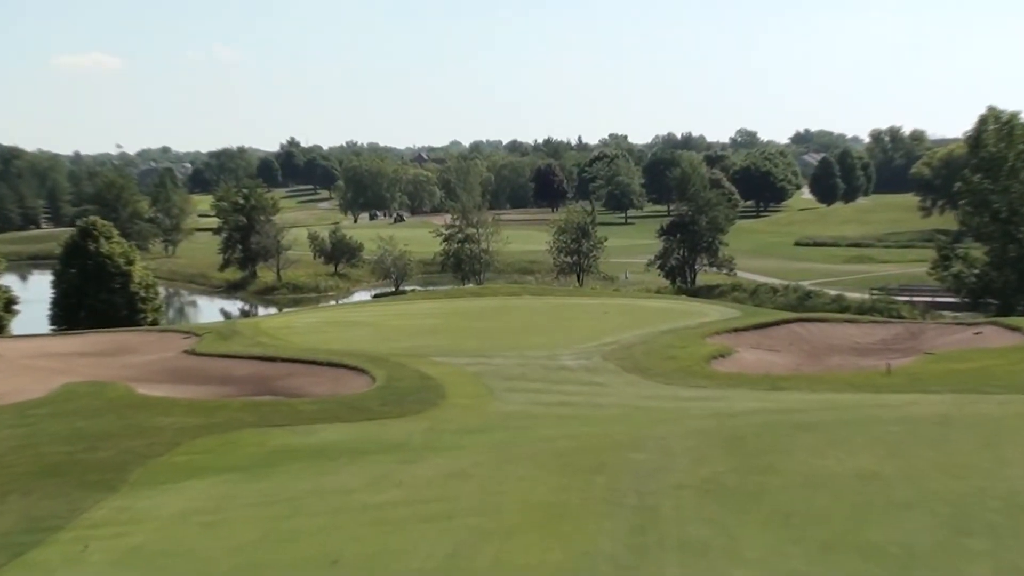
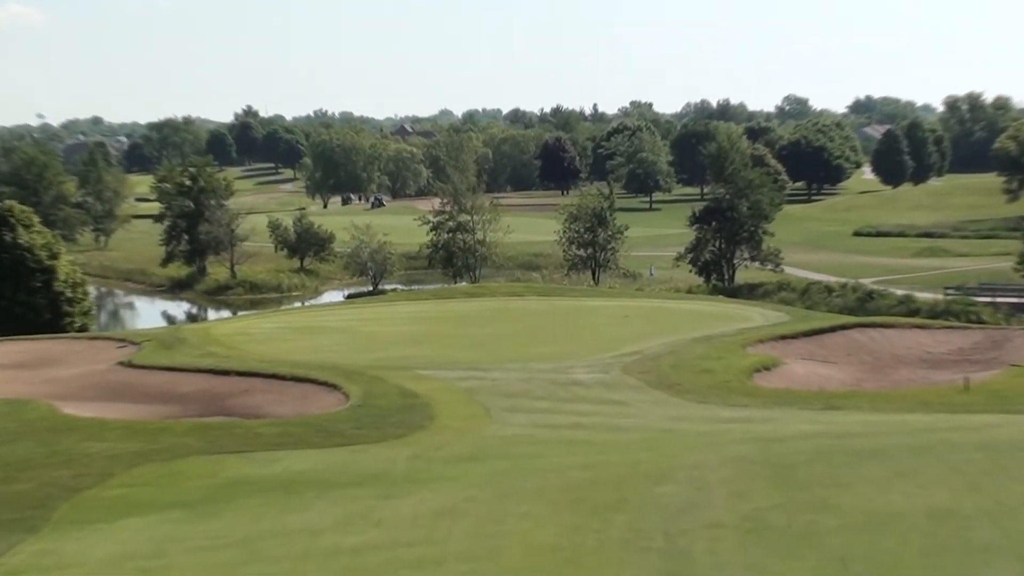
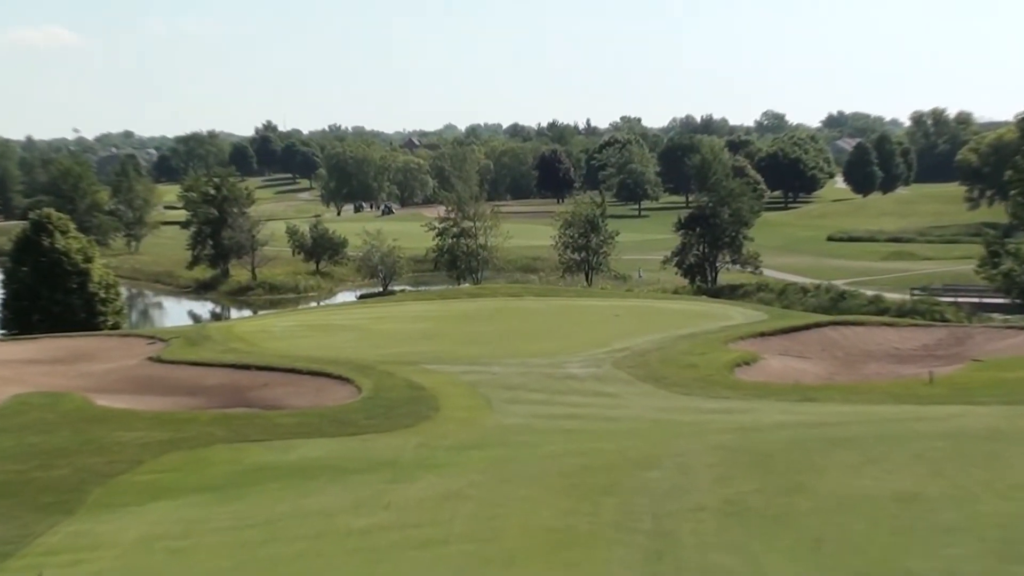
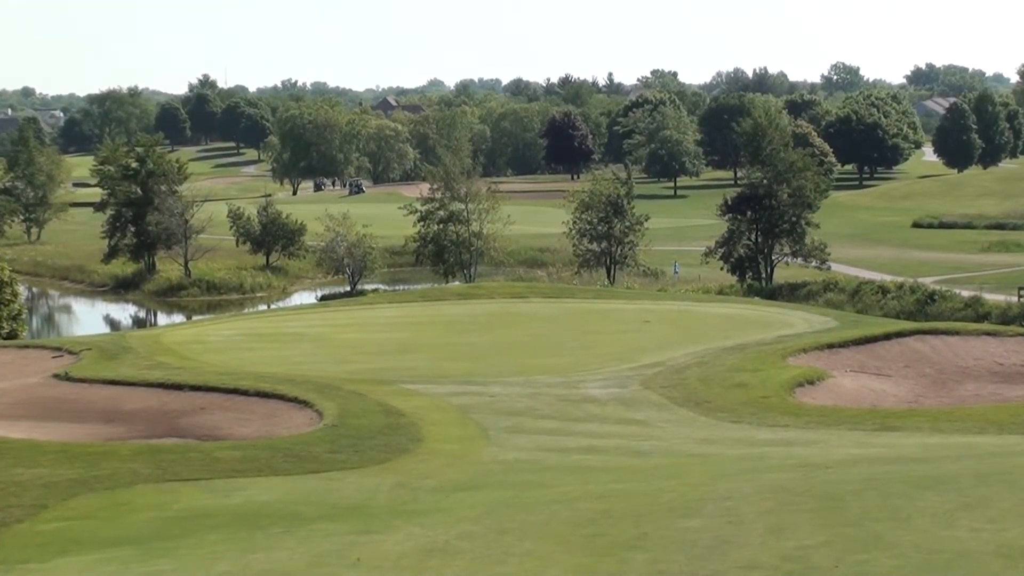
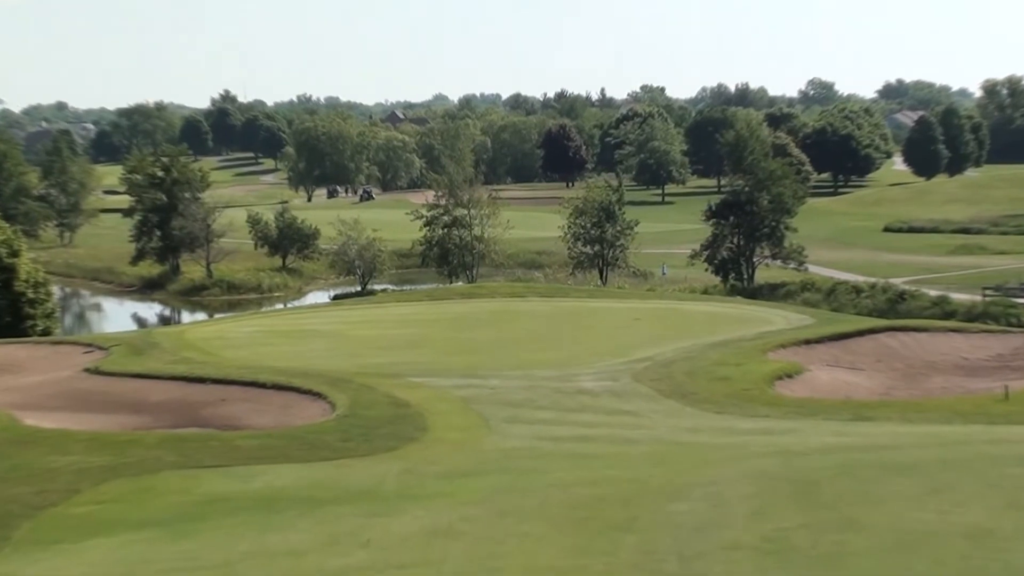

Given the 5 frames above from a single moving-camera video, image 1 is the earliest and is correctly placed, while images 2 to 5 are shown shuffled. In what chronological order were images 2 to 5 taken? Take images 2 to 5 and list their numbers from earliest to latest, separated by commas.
3, 2, 5, 4
